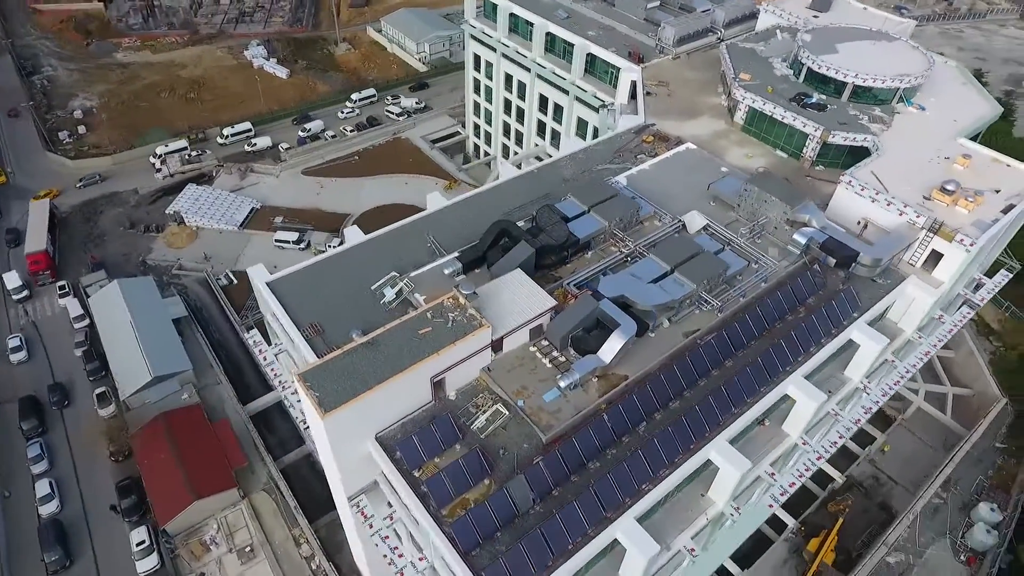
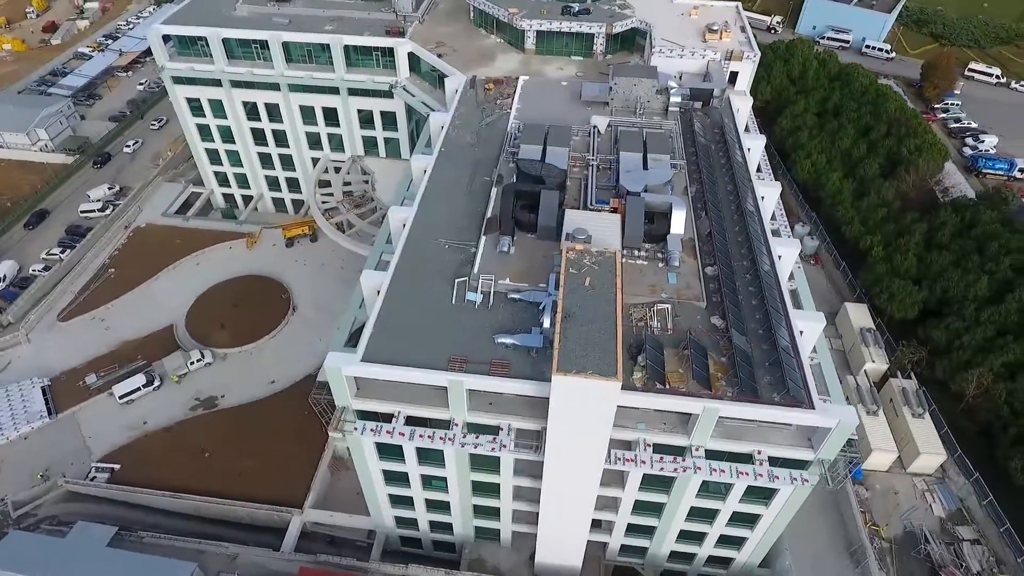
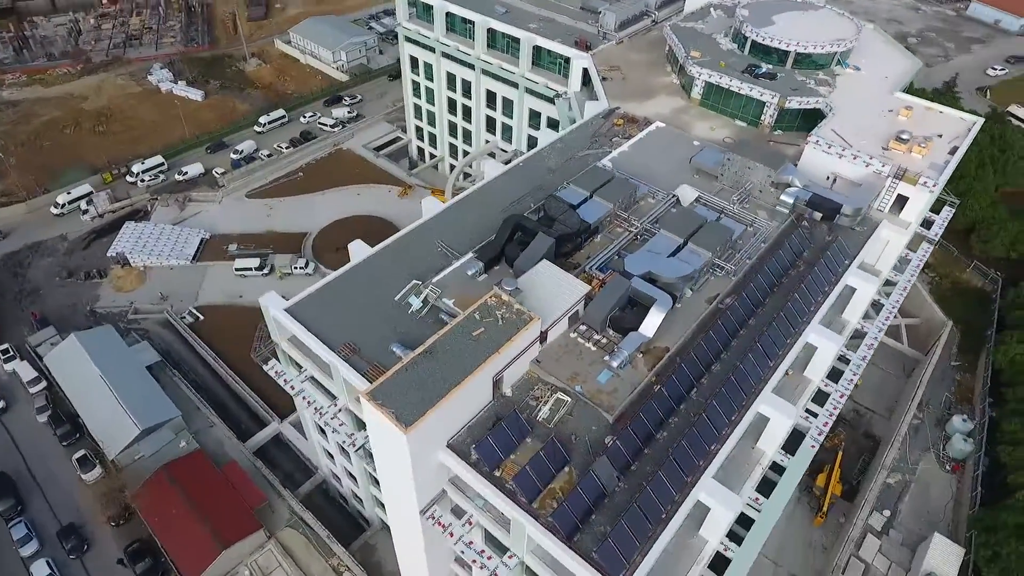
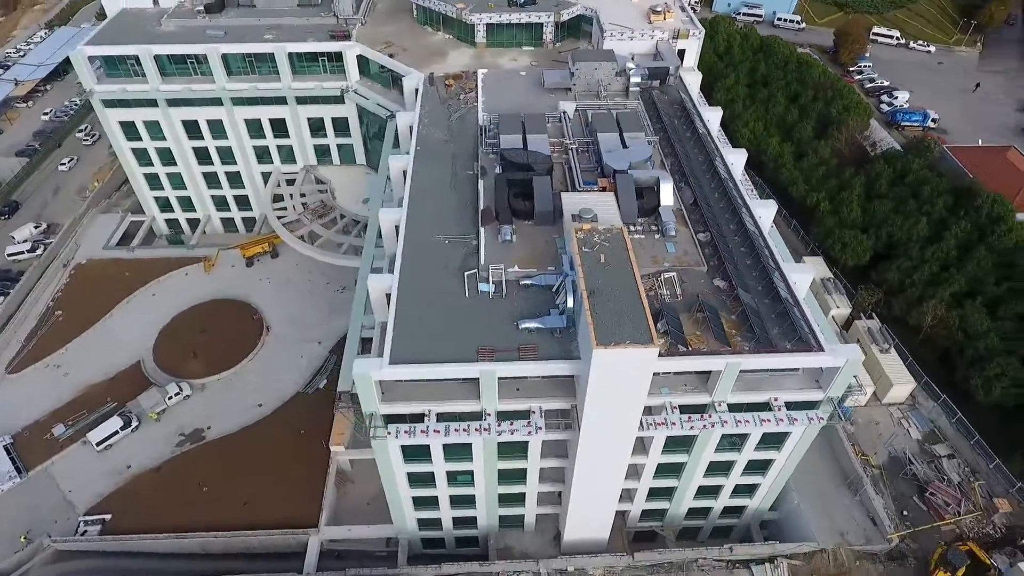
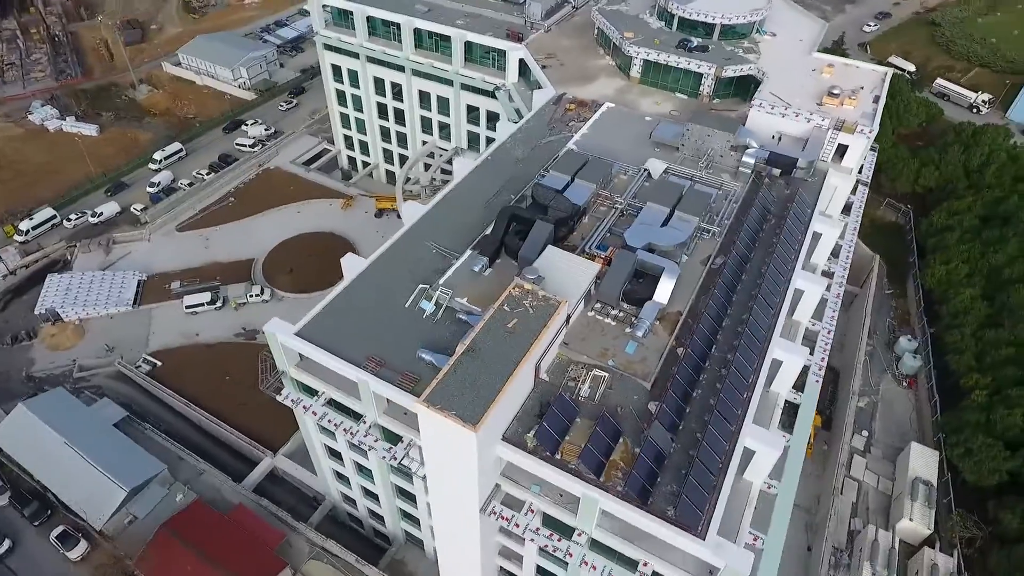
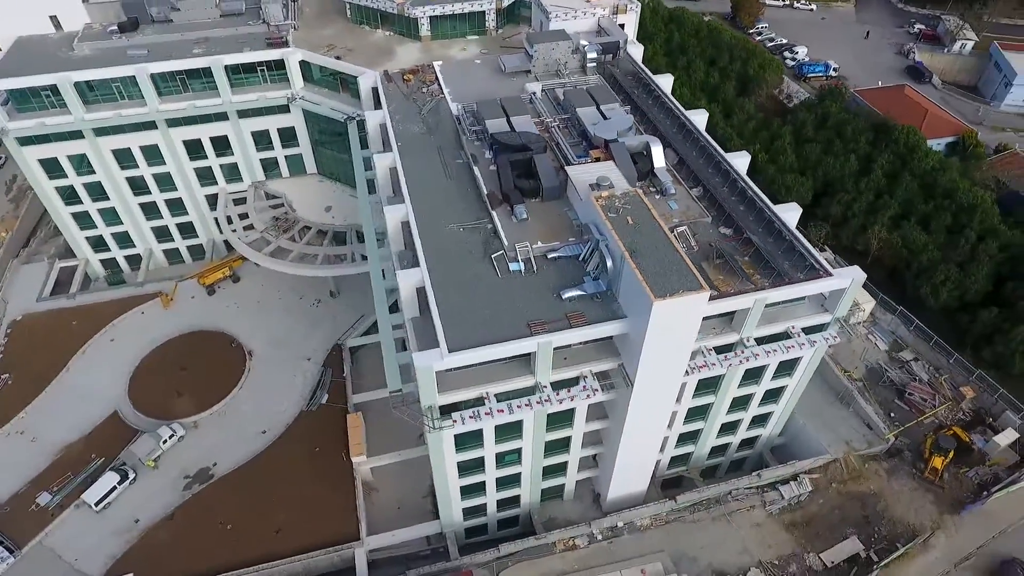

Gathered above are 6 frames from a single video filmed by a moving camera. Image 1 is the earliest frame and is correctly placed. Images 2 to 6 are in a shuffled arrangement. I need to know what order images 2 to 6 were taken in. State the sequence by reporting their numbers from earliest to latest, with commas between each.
3, 5, 2, 4, 6
